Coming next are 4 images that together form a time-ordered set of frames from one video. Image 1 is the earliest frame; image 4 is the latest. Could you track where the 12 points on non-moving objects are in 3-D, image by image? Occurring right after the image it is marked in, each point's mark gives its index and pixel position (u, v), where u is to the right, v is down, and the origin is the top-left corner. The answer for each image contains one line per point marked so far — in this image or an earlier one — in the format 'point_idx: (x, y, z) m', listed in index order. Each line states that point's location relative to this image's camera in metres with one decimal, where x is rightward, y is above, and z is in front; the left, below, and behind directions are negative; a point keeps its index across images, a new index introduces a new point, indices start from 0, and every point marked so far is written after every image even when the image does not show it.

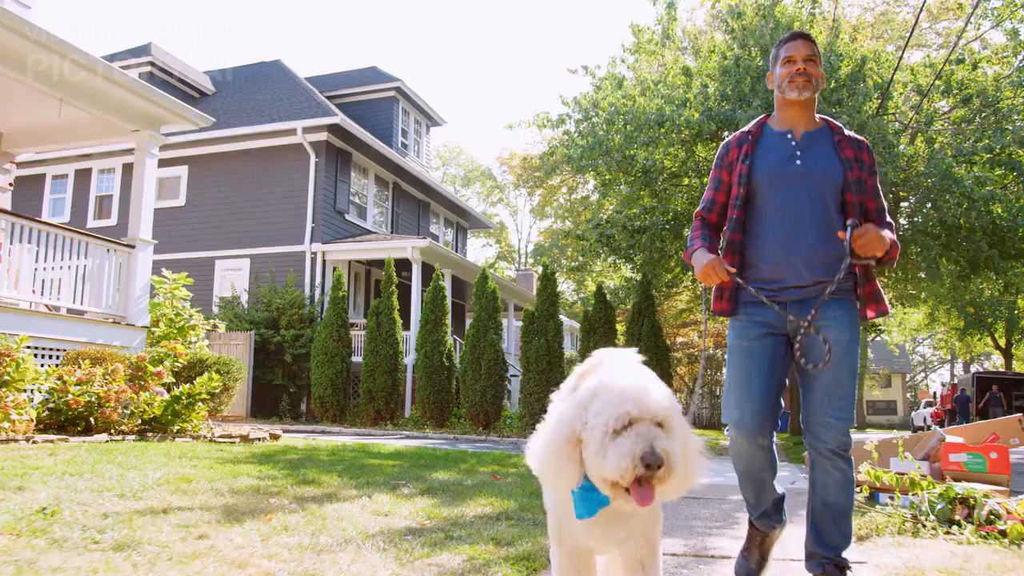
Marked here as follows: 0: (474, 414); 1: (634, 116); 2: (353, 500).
0: (-0.7, -2.5, +15.2) m
1: (+2.0, +2.7, +12.8) m
2: (-0.9, -1.3, +4.7) m
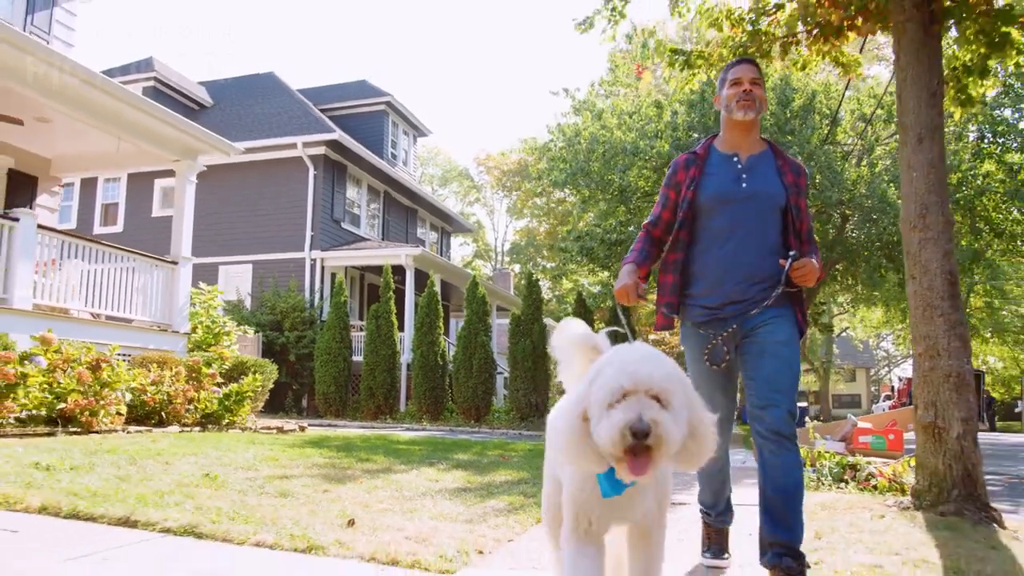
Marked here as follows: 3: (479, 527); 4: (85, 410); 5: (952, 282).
0: (-1.0, -2.6, +16.7) m
1: (+1.8, +2.6, +14.4) m
2: (-0.8, -1.4, +6.2) m
3: (-0.2, -1.2, +3.9) m
4: (-3.9, -1.1, +7.2) m
5: (+2.4, 0.0, +4.3) m
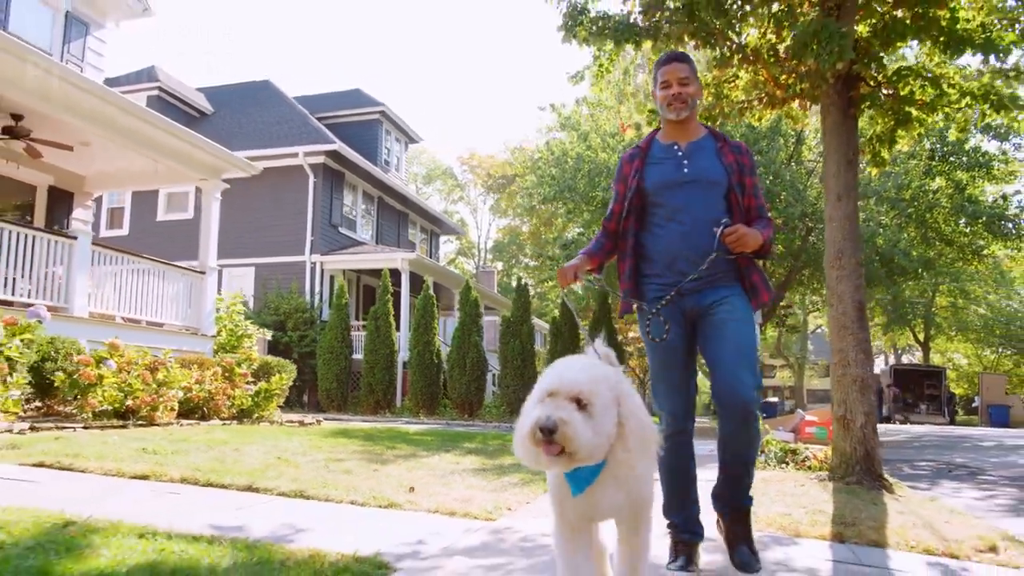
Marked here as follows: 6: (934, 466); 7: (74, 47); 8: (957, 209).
0: (-1.2, -2.7, +18.0) m
1: (+1.7, +2.5, +15.7) m
2: (-0.8, -1.6, +7.4) m
3: (-0.1, -1.4, +5.2) m
4: (-3.9, -1.3, +8.4) m
5: (+2.5, -0.1, +5.6) m
6: (+5.5, -2.3, +10.2) m
7: (-7.4, +4.1, +13.1) m
8: (+9.6, +1.7, +16.8) m
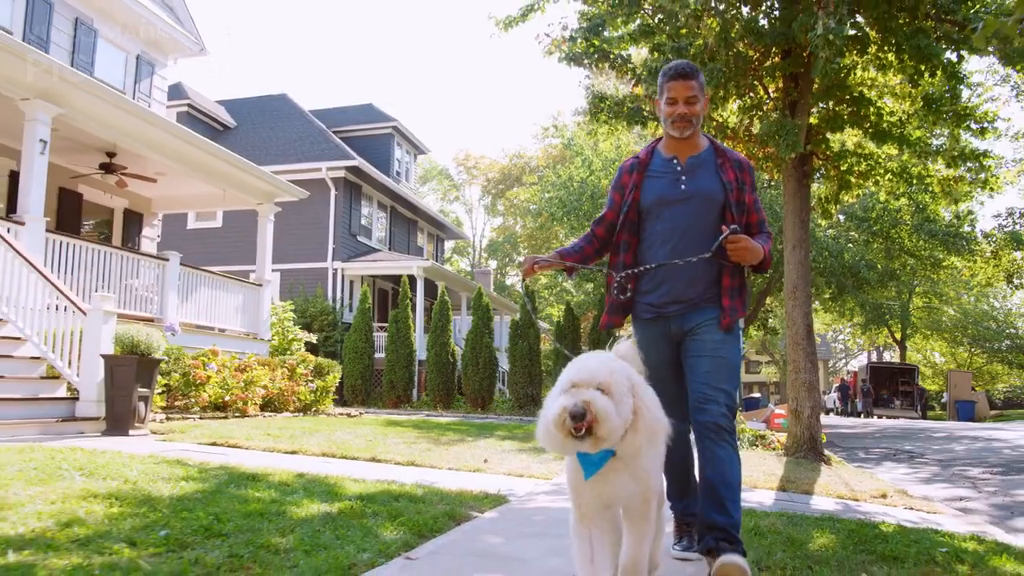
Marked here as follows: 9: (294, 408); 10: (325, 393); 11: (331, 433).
0: (-1.0, -2.8, +20.0) m
1: (+1.9, +2.3, +17.7) m
2: (-0.4, -1.8, +9.4) m
3: (+0.3, -1.6, +7.1) m
4: (-3.6, -1.5, +10.3) m
5: (+2.9, -0.4, +7.6) m
6: (+5.8, -2.6, +12.2) m
7: (-7.1, +3.9, +14.9) m
8: (+9.8, +1.5, +18.9) m
9: (-3.3, -1.8, +11.9) m
10: (-3.0, -1.7, +12.6) m
11: (-2.0, -1.6, +8.5) m
